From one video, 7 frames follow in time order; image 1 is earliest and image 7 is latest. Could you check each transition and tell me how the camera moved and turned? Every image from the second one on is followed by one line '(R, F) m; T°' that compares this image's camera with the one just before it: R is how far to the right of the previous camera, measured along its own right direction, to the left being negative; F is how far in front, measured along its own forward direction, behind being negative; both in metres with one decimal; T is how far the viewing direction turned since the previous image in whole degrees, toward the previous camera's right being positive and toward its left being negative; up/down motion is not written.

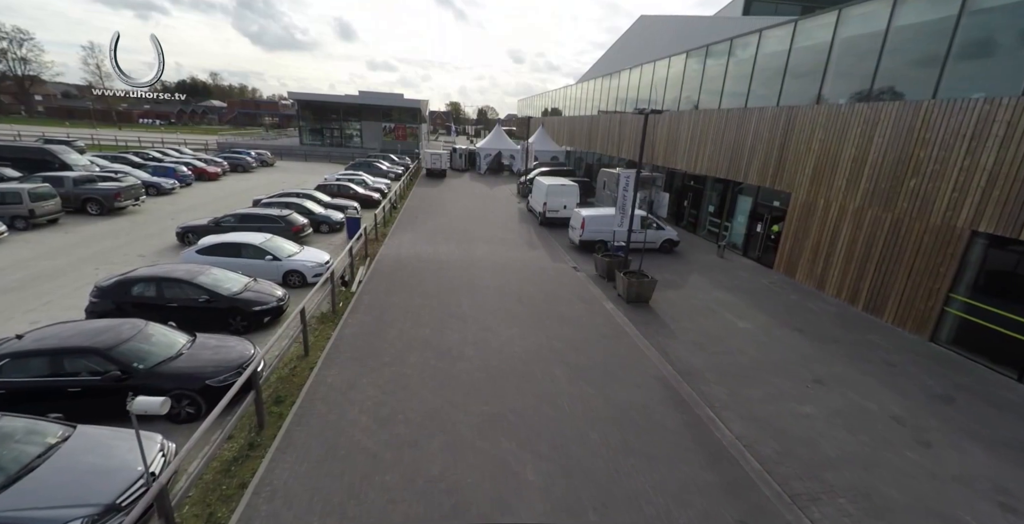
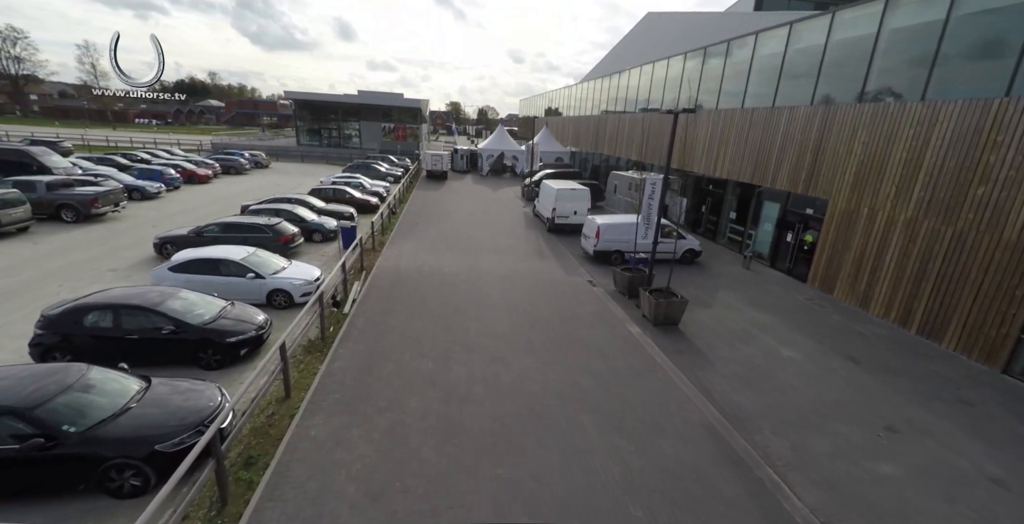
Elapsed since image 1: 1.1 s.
(-0.3, +1.2) m; 0°
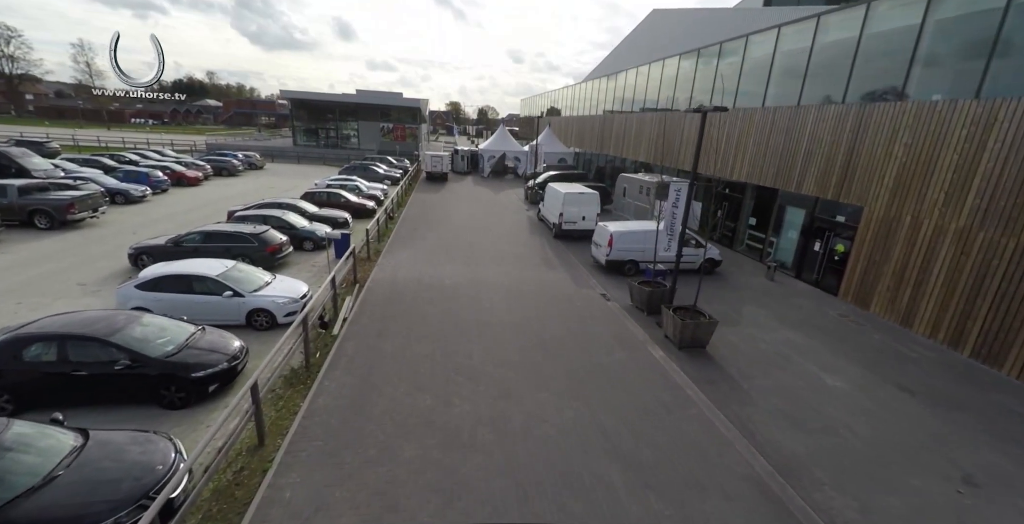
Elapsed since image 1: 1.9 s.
(-0.2, +1.0) m; 0°
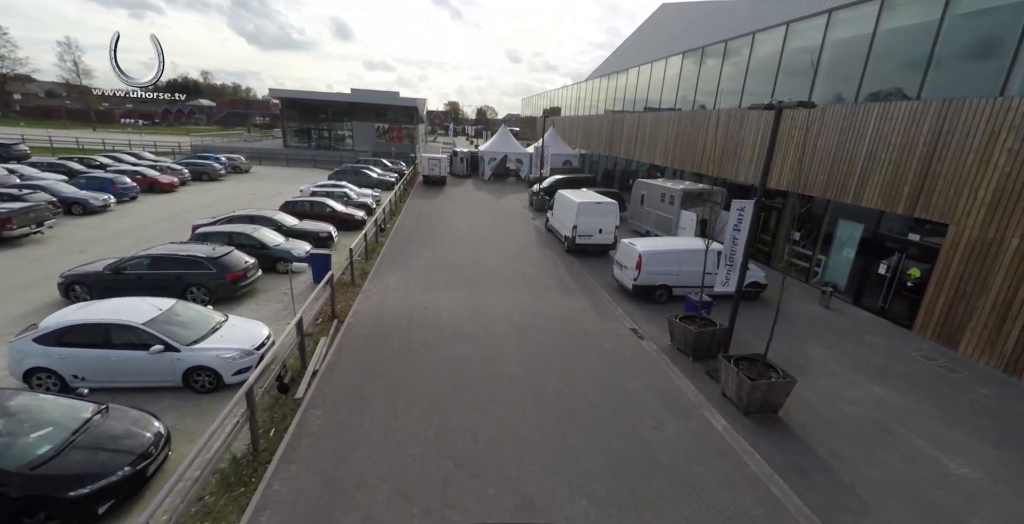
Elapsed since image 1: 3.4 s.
(-0.3, +2.0) m; 0°
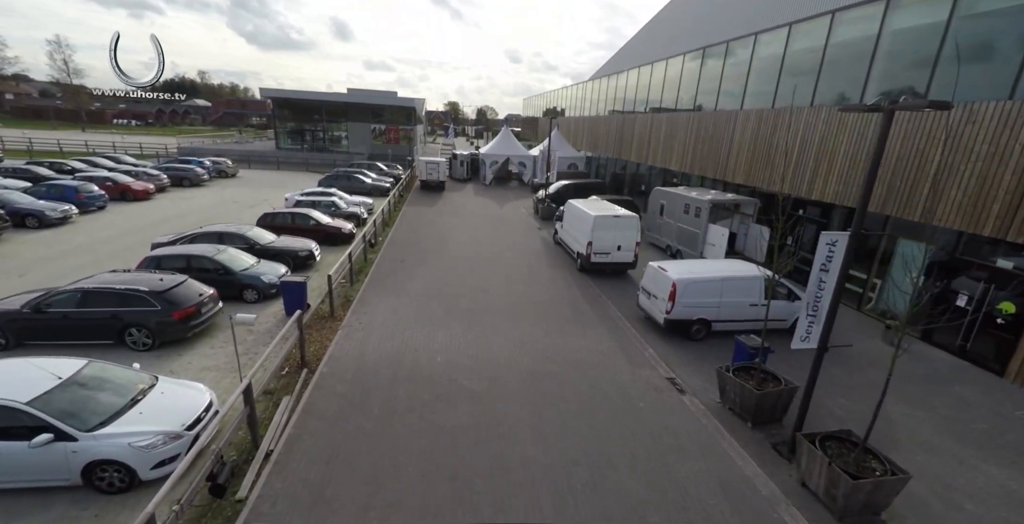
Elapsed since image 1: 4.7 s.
(-0.2, +1.8) m; 0°
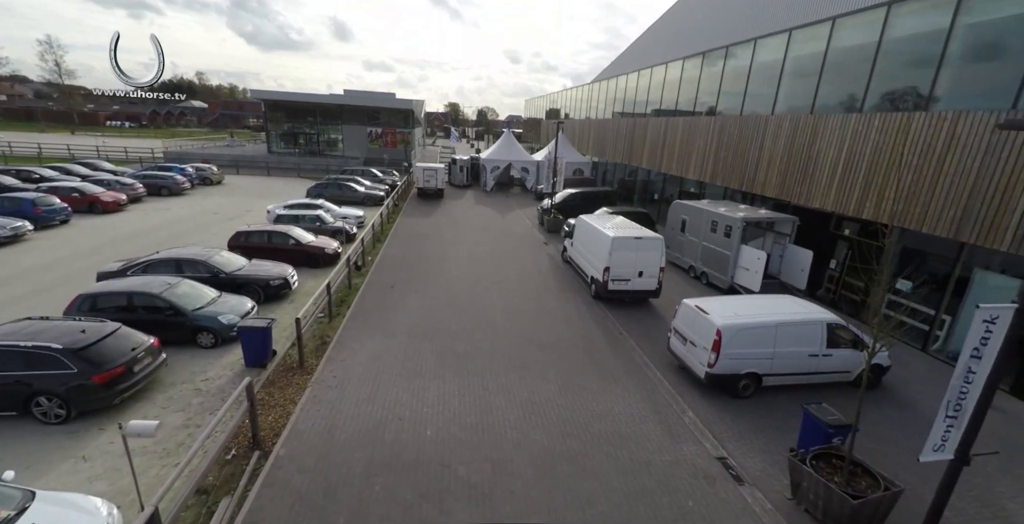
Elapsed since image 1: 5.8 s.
(-0.1, +1.7) m; 0°
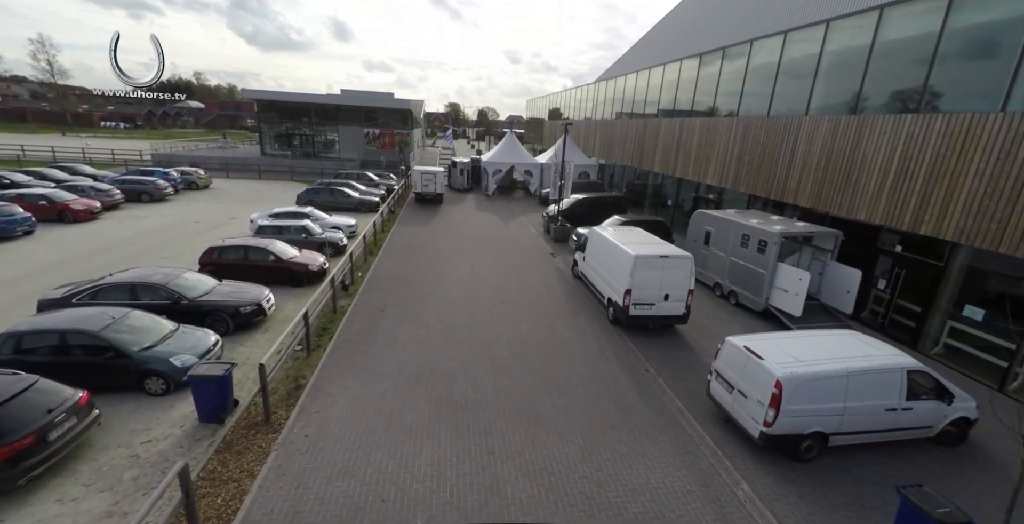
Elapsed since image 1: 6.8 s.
(-0.2, +1.4) m; 0°
